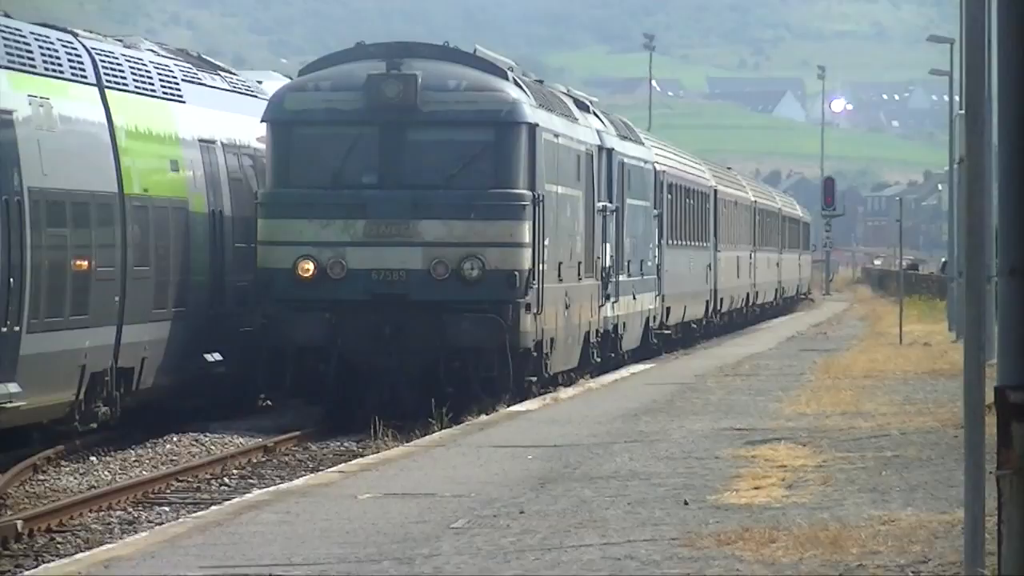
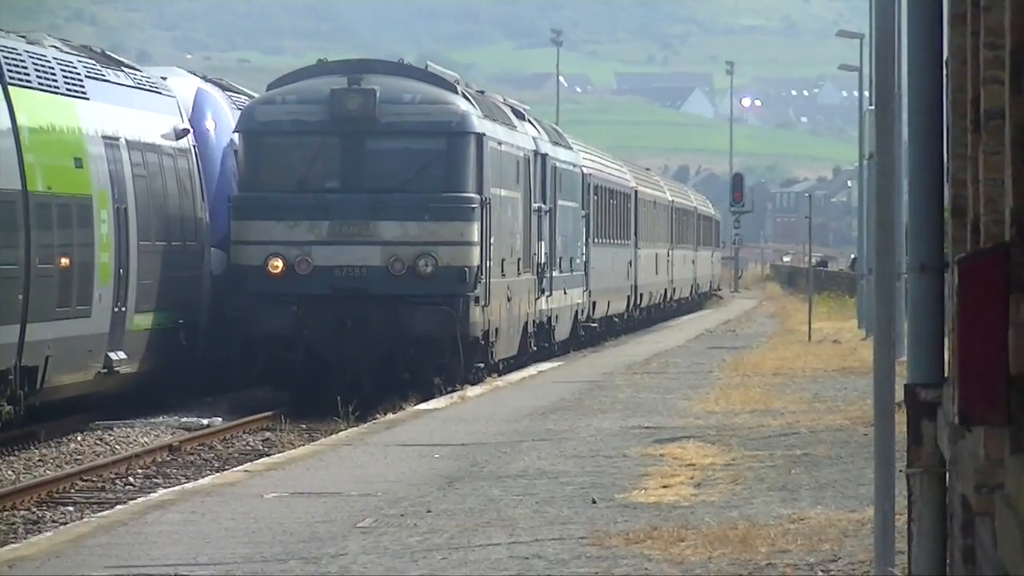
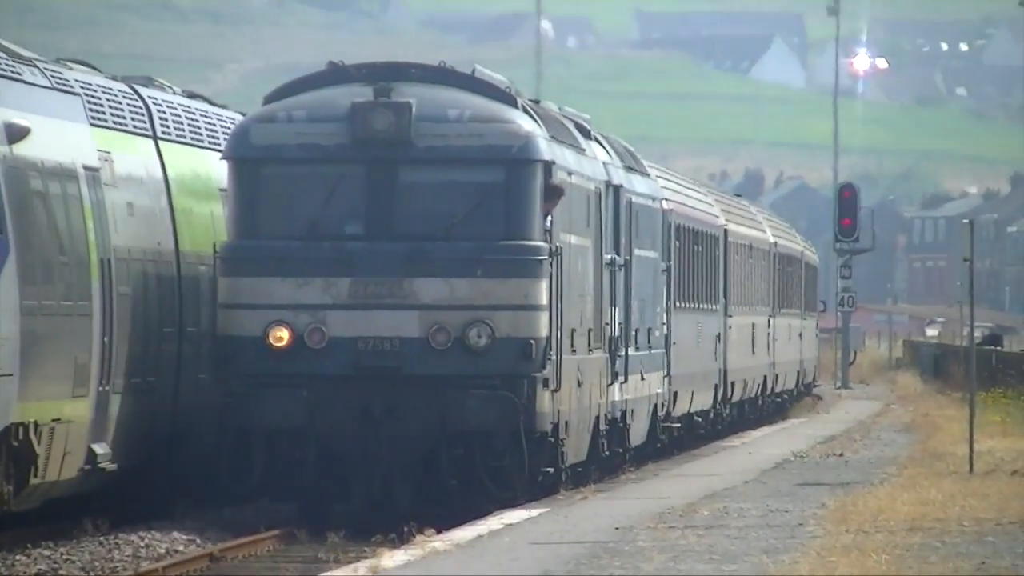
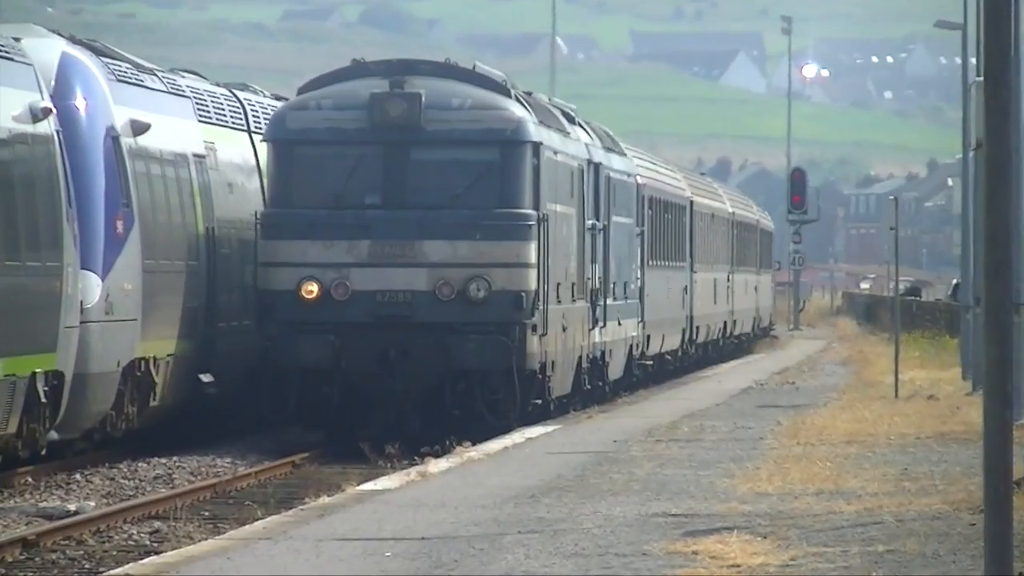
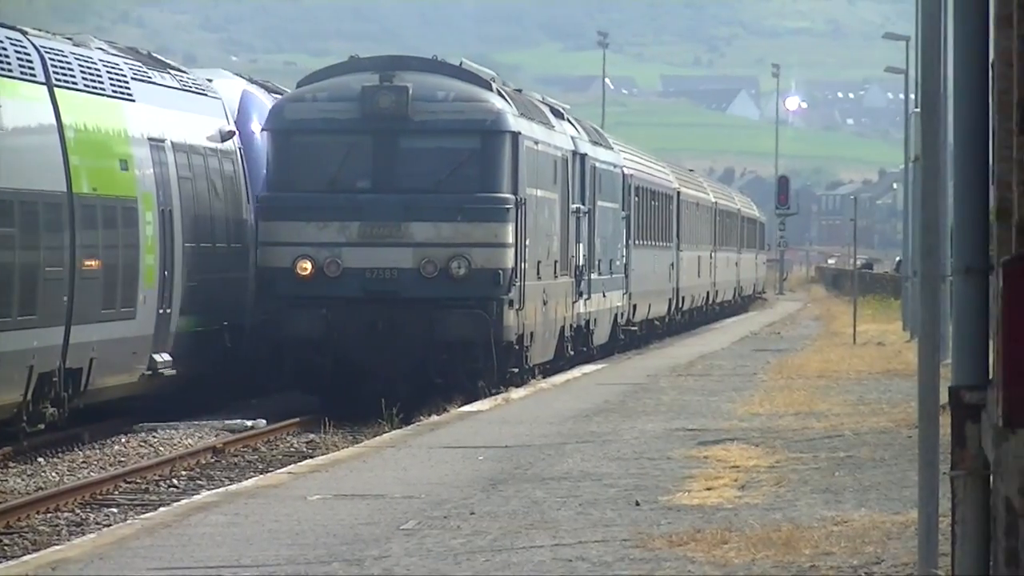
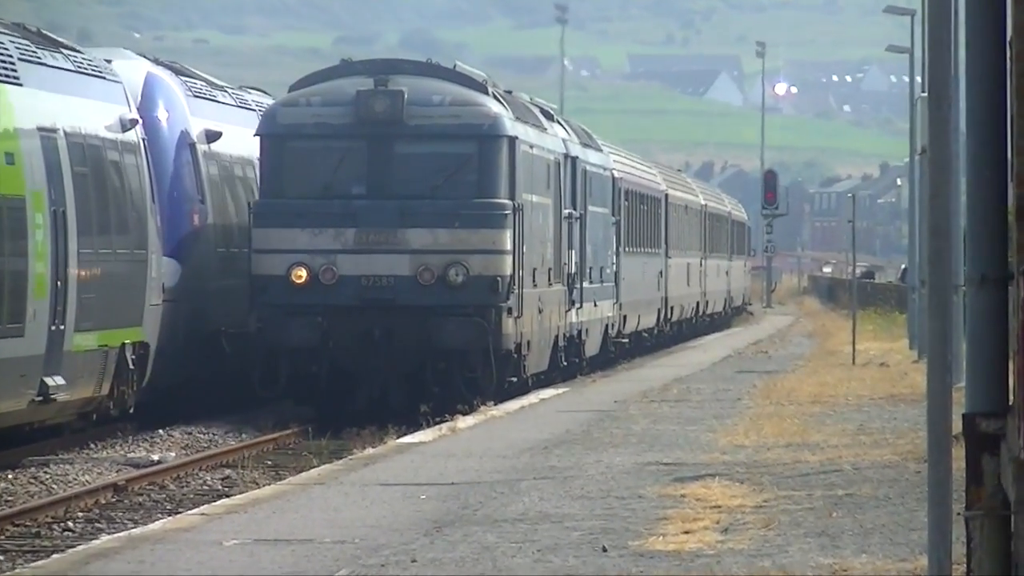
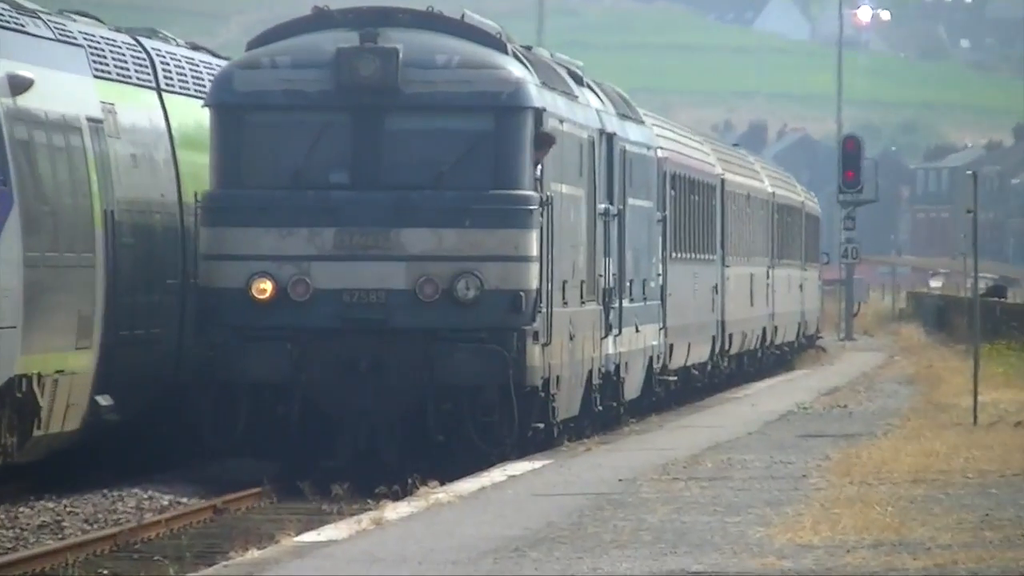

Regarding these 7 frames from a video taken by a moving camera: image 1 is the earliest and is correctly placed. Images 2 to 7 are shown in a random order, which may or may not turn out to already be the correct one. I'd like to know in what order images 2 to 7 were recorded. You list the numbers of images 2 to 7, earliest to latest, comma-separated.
5, 2, 6, 4, 7, 3
